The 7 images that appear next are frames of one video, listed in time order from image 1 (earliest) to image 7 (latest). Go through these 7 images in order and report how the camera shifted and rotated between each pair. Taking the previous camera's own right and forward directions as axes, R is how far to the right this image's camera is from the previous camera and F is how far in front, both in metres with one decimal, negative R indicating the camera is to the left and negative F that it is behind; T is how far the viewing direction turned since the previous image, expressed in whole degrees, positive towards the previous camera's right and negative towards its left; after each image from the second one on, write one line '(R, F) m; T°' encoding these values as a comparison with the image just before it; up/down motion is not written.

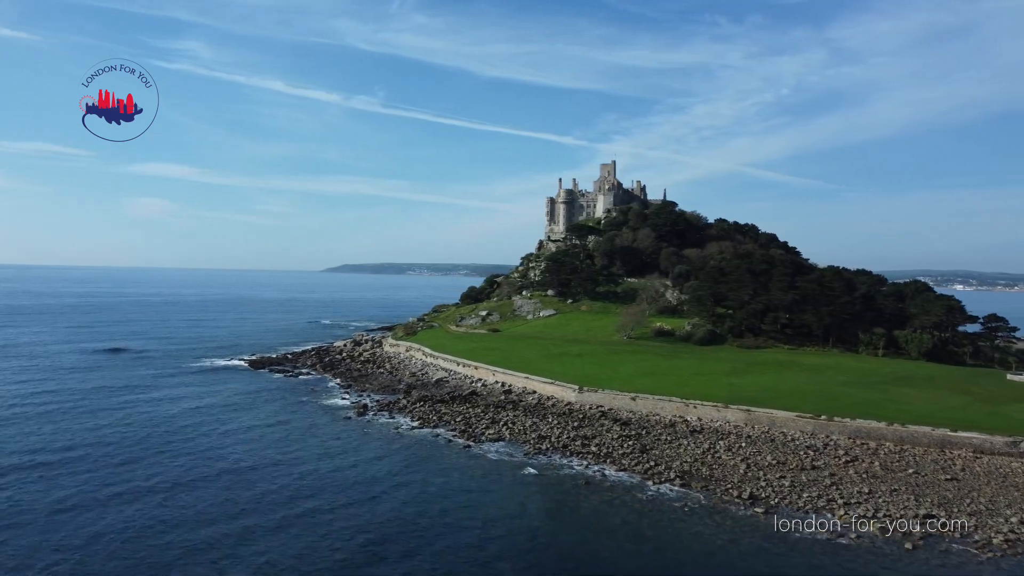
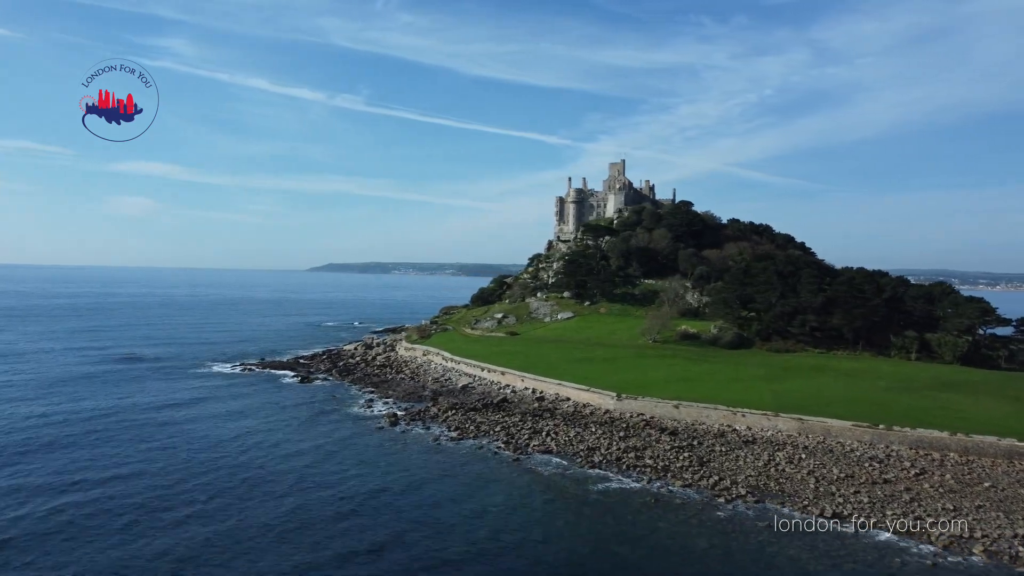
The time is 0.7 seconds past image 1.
(-2.7, +1.7) m; +1°
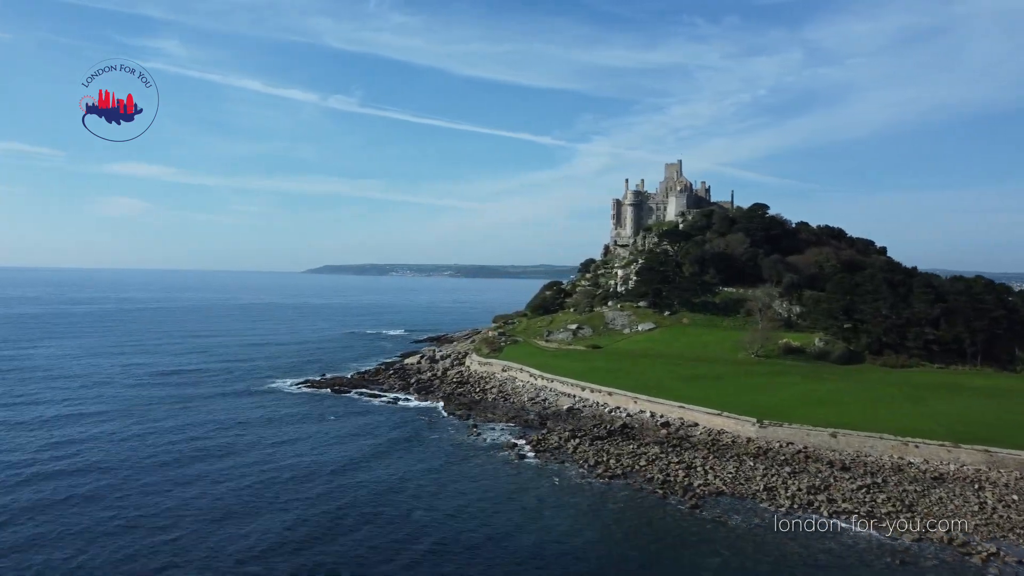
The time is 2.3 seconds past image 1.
(-6.5, +4.1) m; 0°
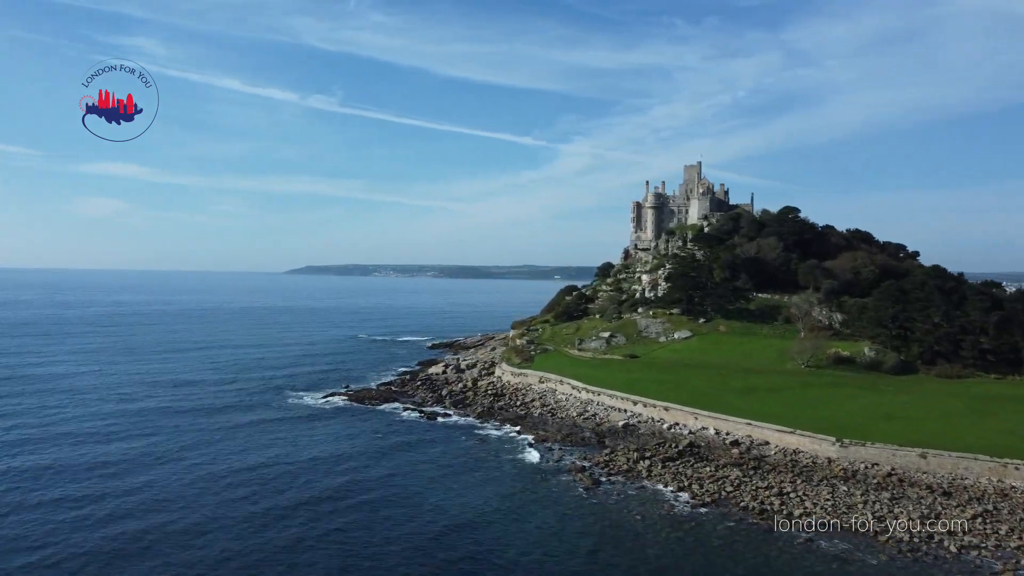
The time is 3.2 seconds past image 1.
(-3.7, +2.5) m; +1°
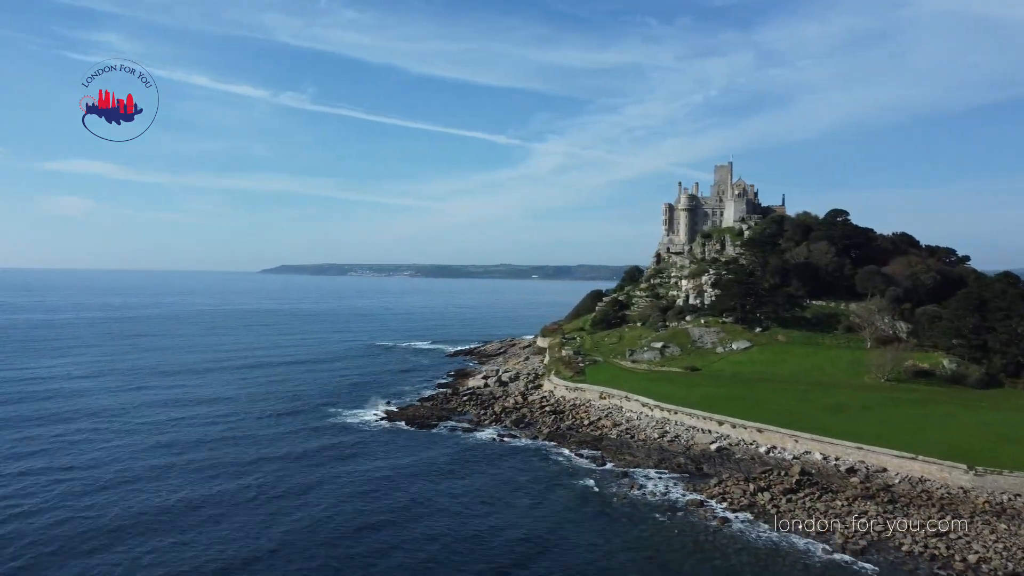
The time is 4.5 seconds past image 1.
(-5.3, +3.6) m; +2°
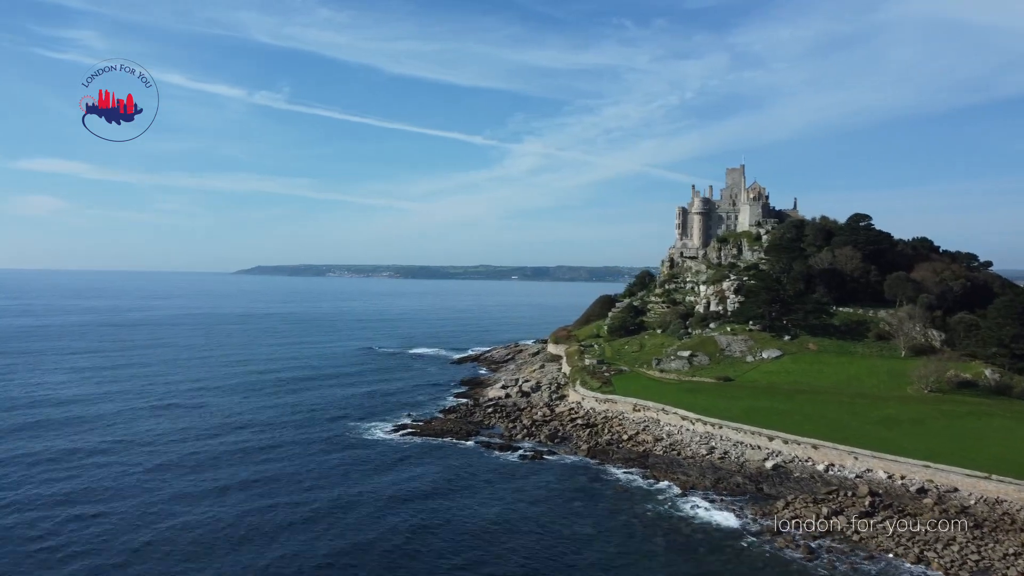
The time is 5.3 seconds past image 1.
(-3.2, +2.1) m; +2°
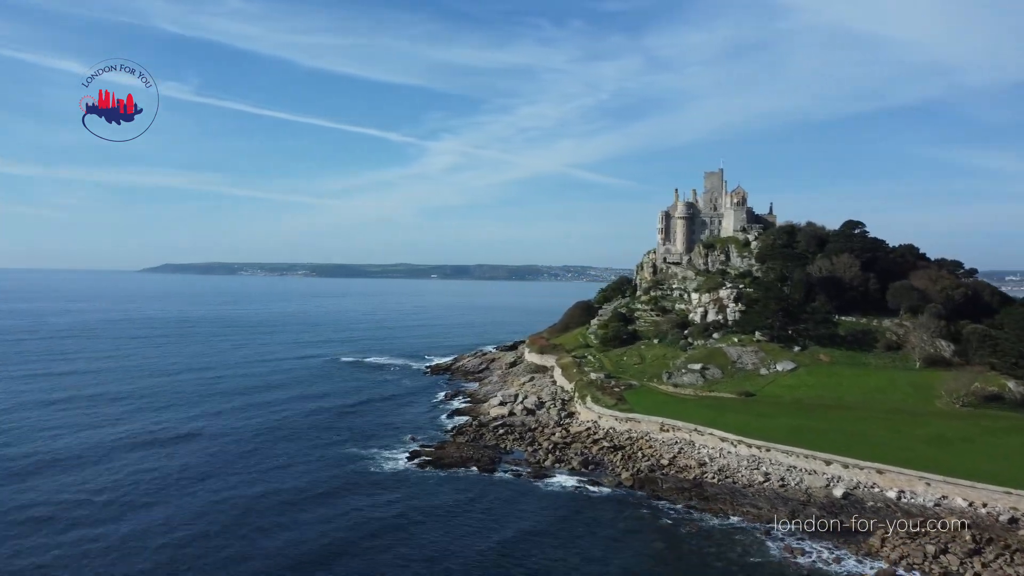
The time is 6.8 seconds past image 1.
(-5.9, +4.0) m; +6°
